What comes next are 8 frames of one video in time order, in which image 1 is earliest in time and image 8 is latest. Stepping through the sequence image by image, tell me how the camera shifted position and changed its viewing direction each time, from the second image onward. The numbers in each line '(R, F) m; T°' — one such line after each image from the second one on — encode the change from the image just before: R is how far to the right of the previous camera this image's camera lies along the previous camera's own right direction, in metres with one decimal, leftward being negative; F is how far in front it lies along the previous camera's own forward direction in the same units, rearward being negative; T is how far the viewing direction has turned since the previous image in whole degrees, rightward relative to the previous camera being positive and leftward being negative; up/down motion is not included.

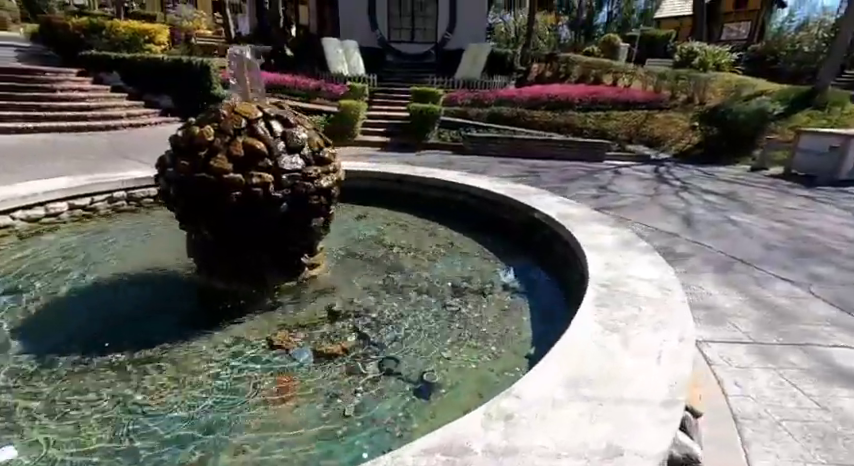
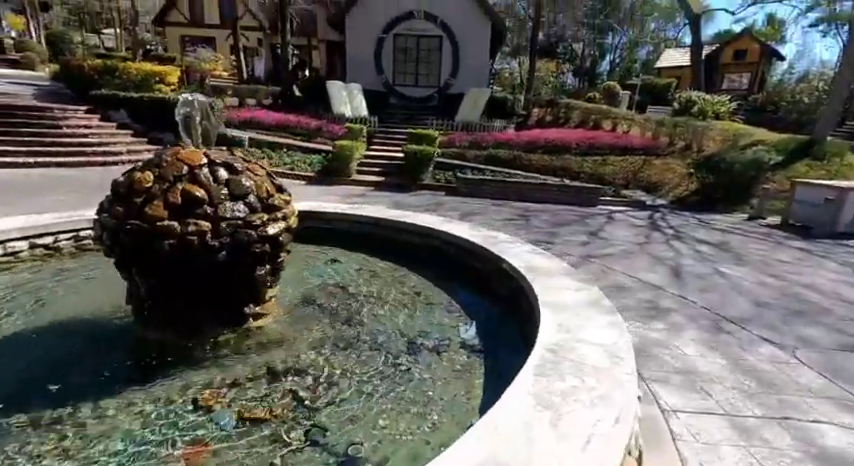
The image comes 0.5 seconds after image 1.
(+0.3, +0.1) m; -1°
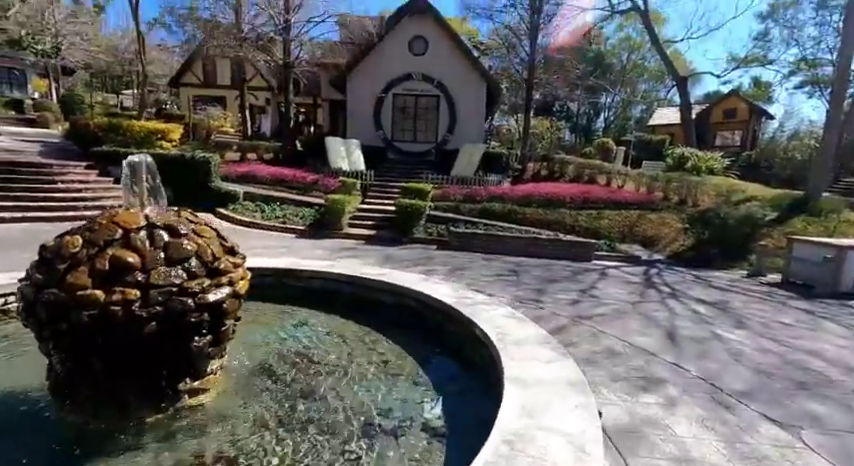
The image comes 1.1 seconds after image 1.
(+0.3, +0.2) m; 0°
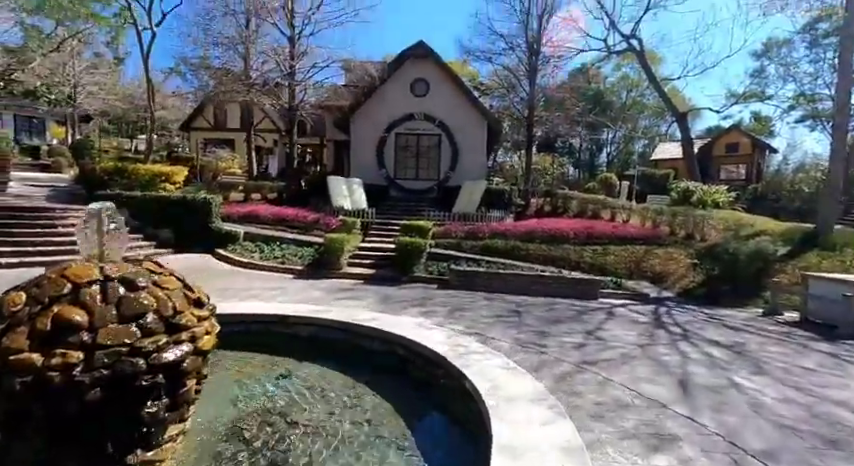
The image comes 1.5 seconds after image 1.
(+0.2, +0.2) m; -1°
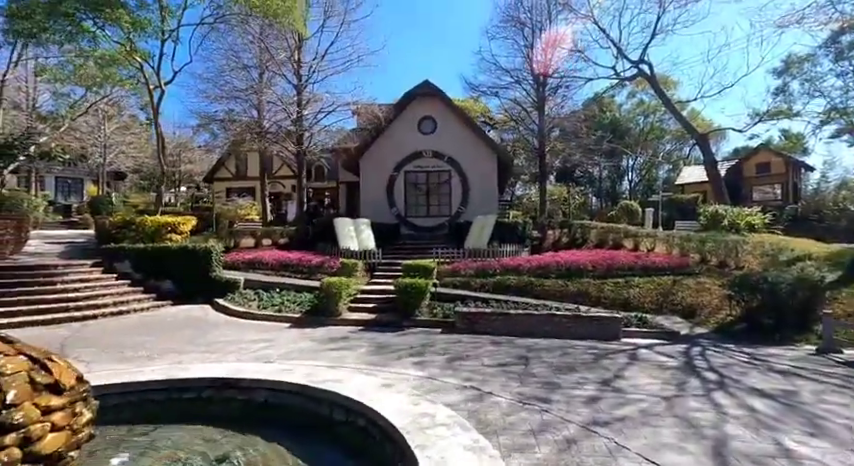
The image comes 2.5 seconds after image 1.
(+0.6, +0.6) m; -3°
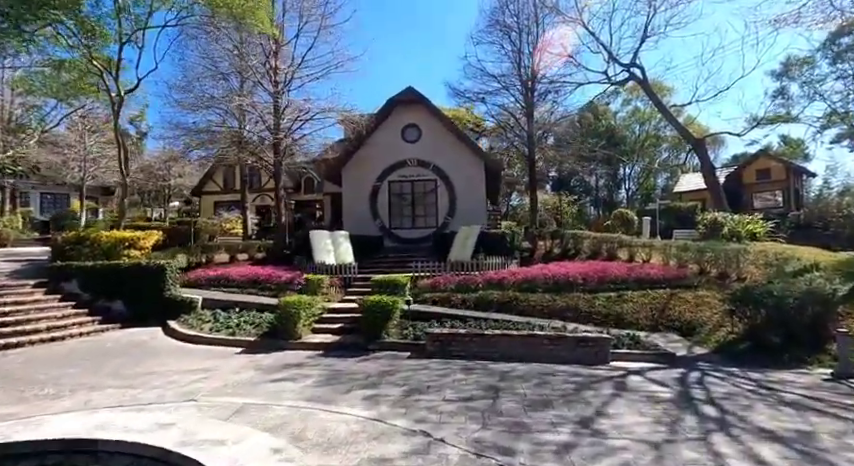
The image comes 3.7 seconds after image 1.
(+0.7, +0.9) m; 0°
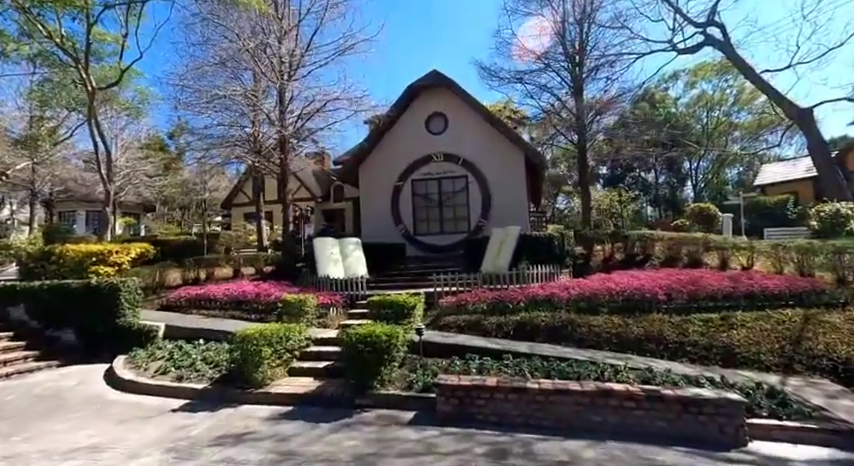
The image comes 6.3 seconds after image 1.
(+0.5, +2.7) m; -6°
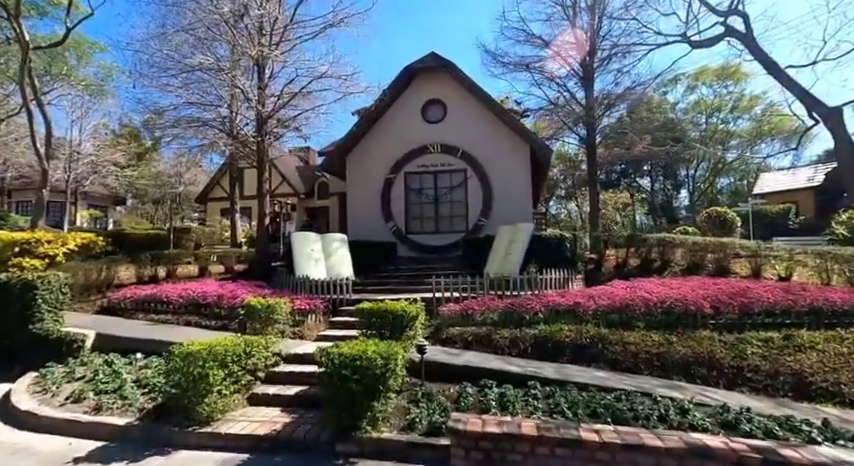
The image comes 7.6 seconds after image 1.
(-0.3, +1.5) m; +2°
